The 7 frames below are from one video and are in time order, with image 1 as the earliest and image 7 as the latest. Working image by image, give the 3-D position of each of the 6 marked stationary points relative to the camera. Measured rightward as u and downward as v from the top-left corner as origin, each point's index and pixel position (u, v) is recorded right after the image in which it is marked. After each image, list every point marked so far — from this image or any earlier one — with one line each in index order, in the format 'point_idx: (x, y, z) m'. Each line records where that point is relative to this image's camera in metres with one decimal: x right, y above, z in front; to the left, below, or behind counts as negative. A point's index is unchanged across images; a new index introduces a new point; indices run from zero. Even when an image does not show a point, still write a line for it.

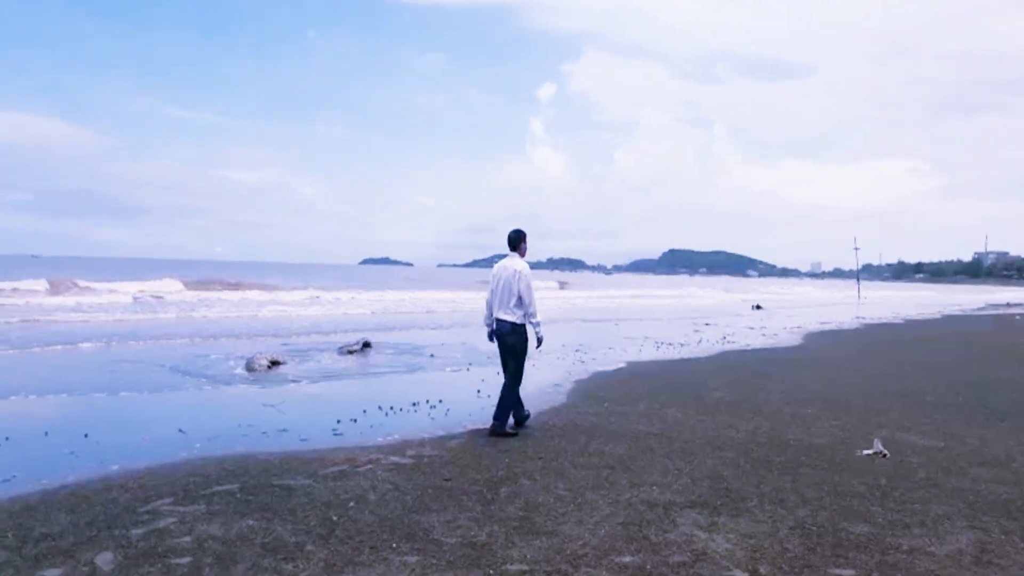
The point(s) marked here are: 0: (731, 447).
0: (+2.1, -1.5, +7.0) m
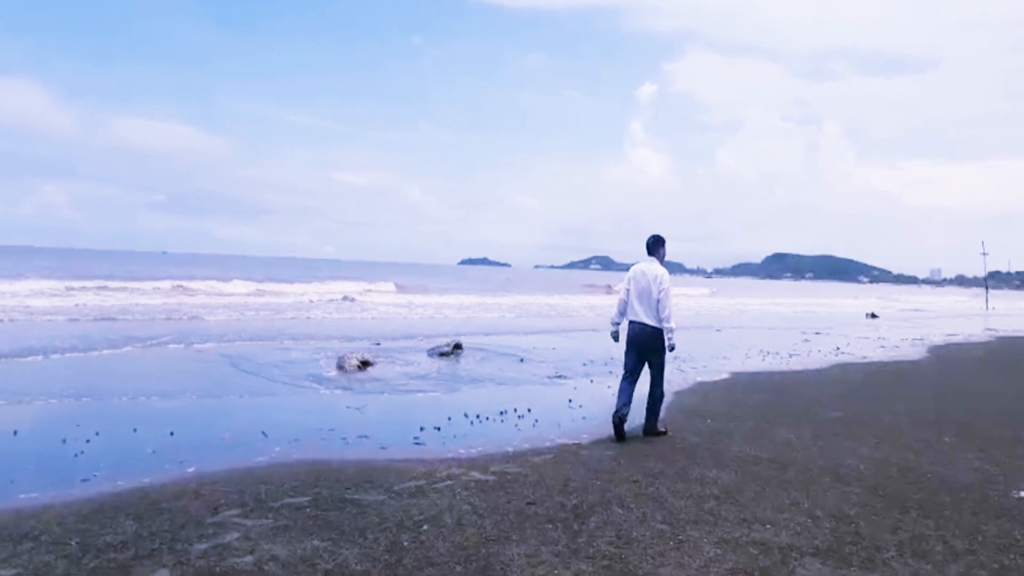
0: (+2.9, -1.6, +6.1) m
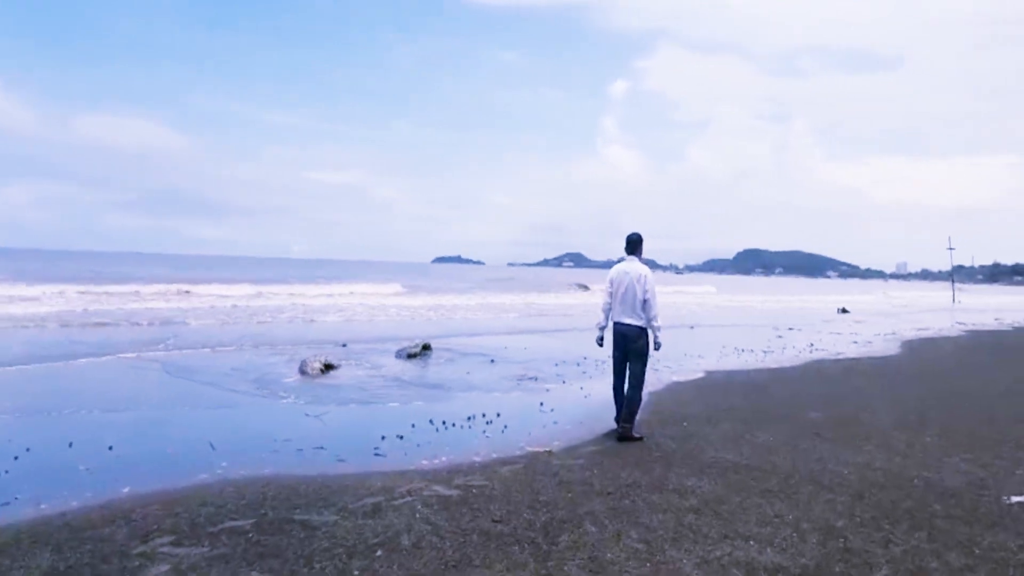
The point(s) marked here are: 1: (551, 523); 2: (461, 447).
0: (+2.6, -1.6, +5.8) m
1: (+0.3, -1.6, +4.9) m
2: (-0.5, -1.5, +7.0) m
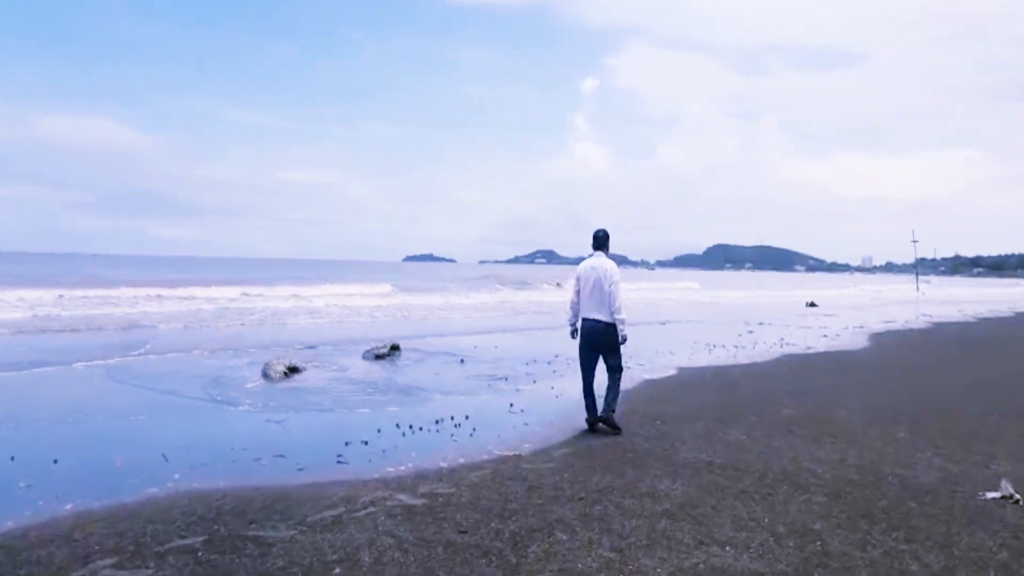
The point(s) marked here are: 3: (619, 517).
0: (+2.4, -1.5, +5.7) m
1: (+0.1, -1.6, +4.7) m
2: (-0.8, -1.5, +6.7) m
3: (+0.7, -1.6, +5.0) m
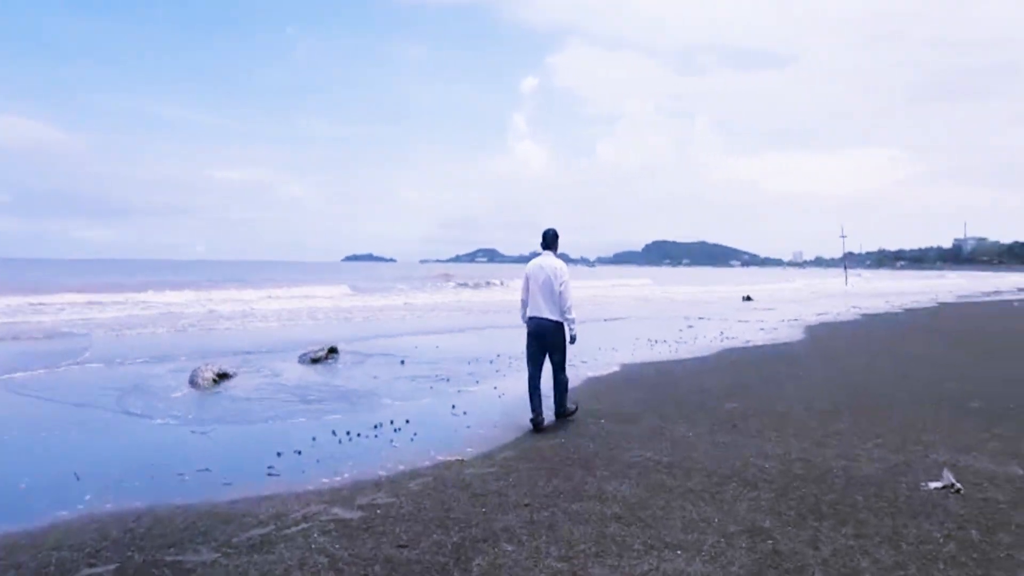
0: (+1.9, -1.5, +5.6) m
1: (-0.3, -1.6, +4.5) m
2: (-1.3, -1.5, +6.4) m
3: (+0.4, -1.5, +4.8) m
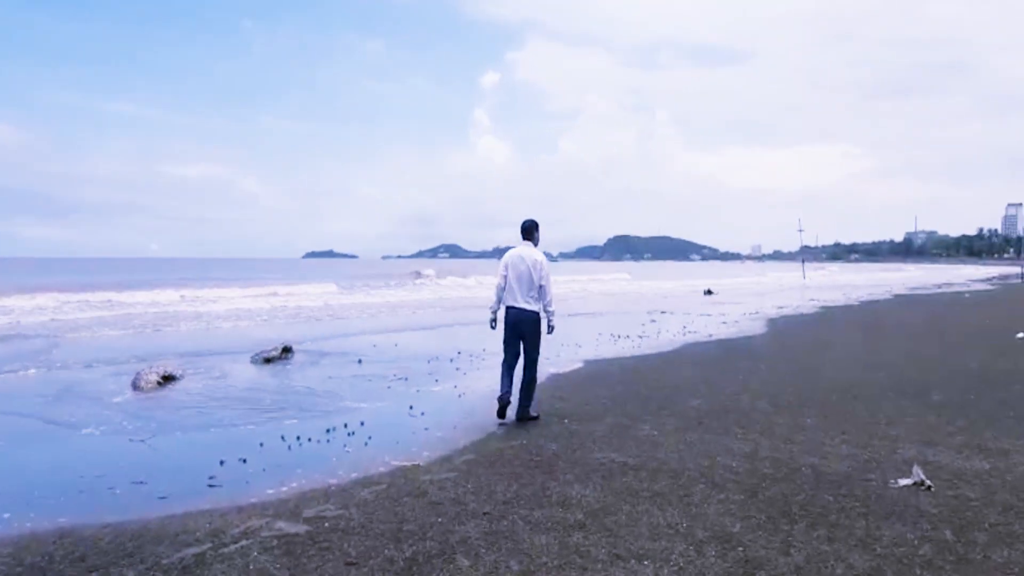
0: (+1.6, -1.5, +5.4) m
1: (-0.5, -1.5, +4.2) m
2: (-1.6, -1.5, +6.1) m
3: (+0.1, -1.5, +4.5) m
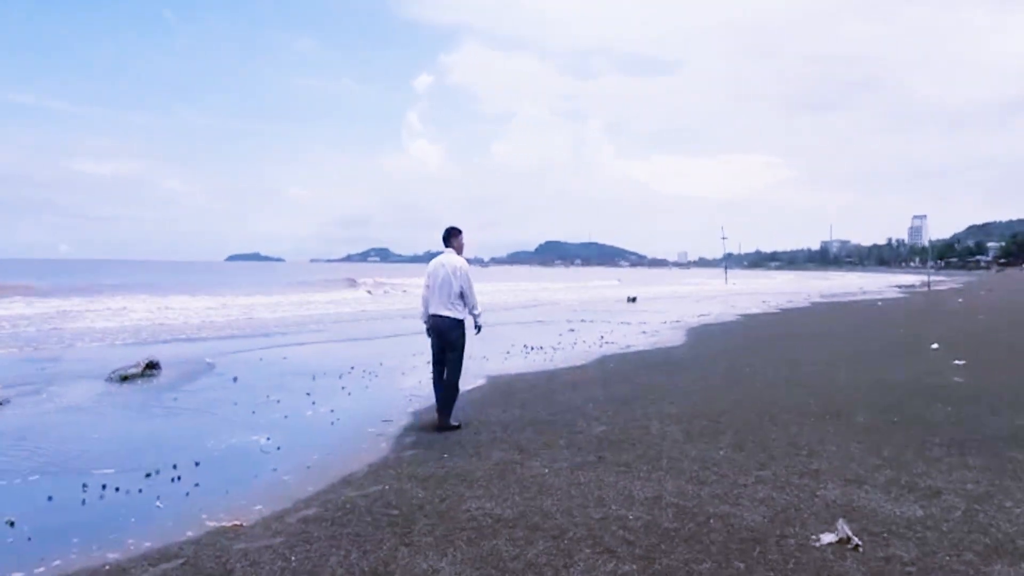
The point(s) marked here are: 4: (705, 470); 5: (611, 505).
0: (+0.7, -1.6, +4.4) m
1: (-1.4, -1.6, +2.9) m
2: (-2.6, -1.6, +4.7) m
3: (-0.8, -1.6, +3.3) m
4: (+1.6, -1.5, +6.0) m
5: (+0.7, -1.5, +5.2) m
